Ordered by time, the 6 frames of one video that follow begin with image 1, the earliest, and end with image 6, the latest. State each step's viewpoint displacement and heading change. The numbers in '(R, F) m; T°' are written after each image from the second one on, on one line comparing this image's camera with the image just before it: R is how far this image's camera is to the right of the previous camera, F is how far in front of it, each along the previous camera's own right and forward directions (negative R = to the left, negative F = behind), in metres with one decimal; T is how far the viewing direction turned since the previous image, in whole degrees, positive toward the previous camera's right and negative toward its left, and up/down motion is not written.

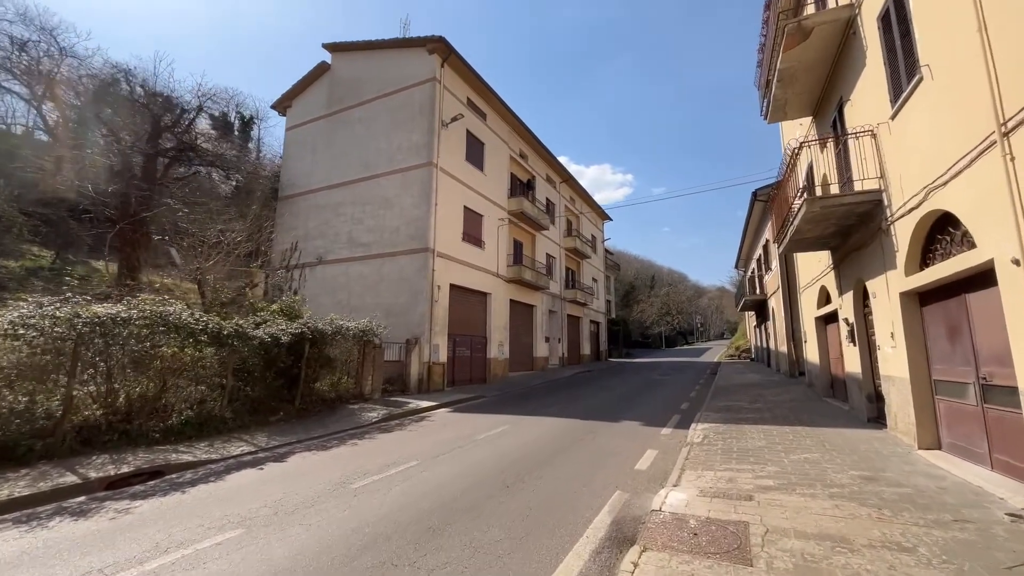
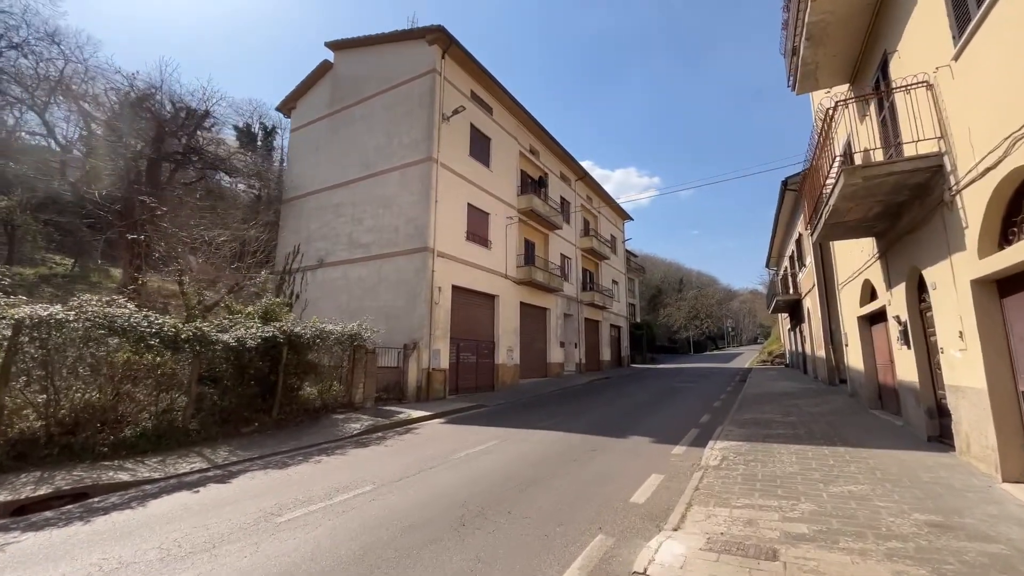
(+0.7, +1.1) m; -3°
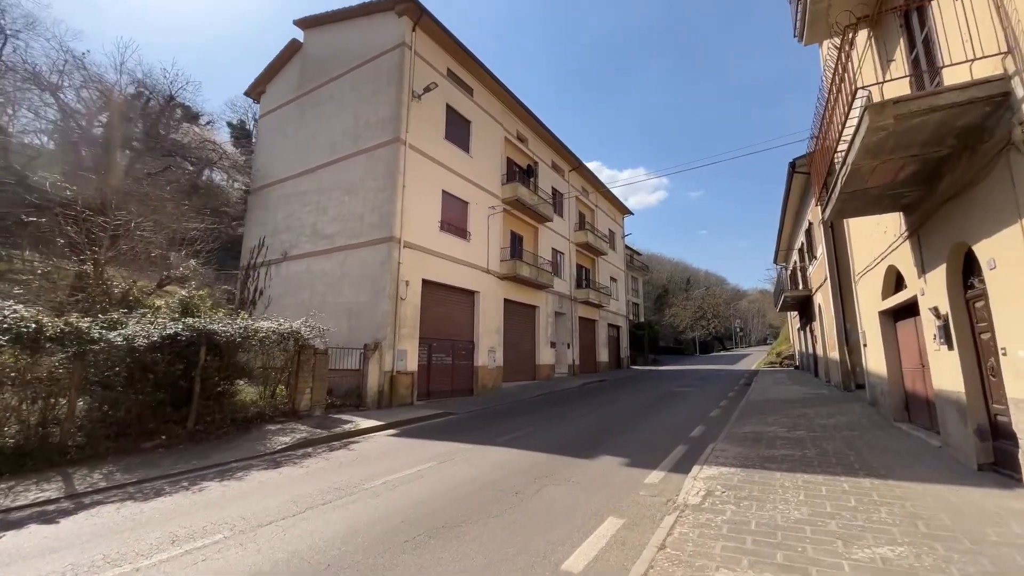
(+1.0, +1.5) m; -1°
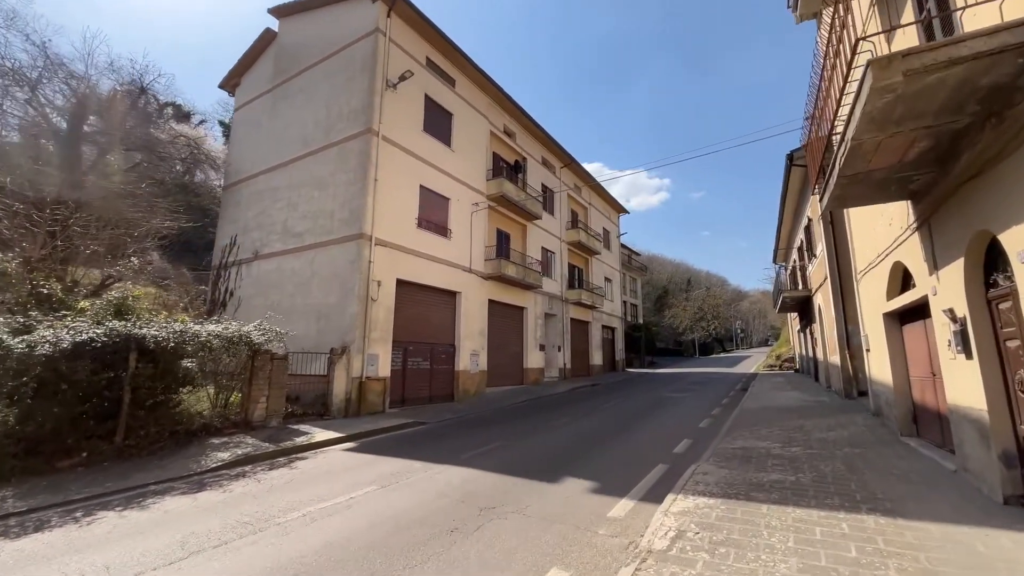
(+0.7, +0.8) m; 0°
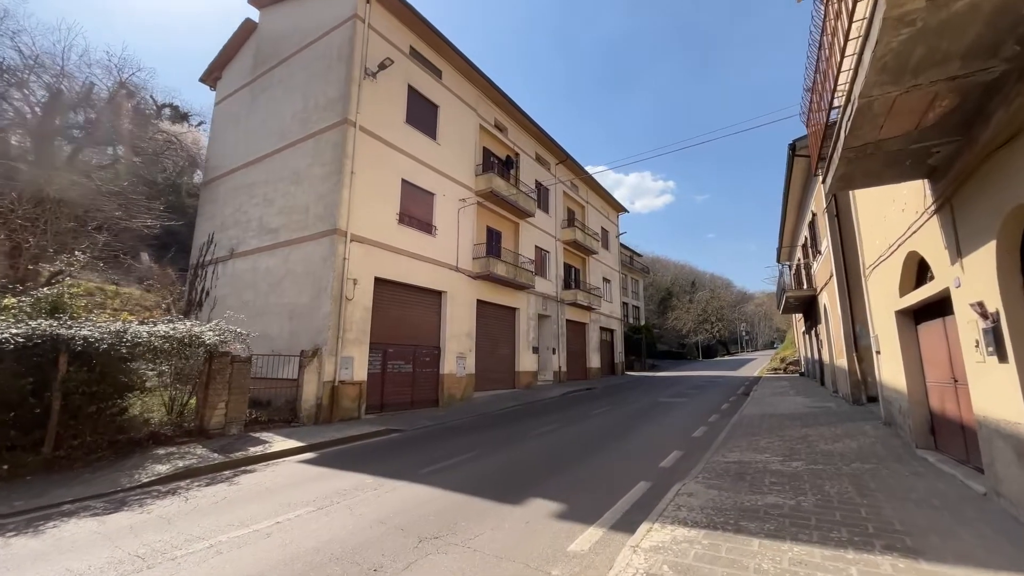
(+0.6, +0.8) m; -1°
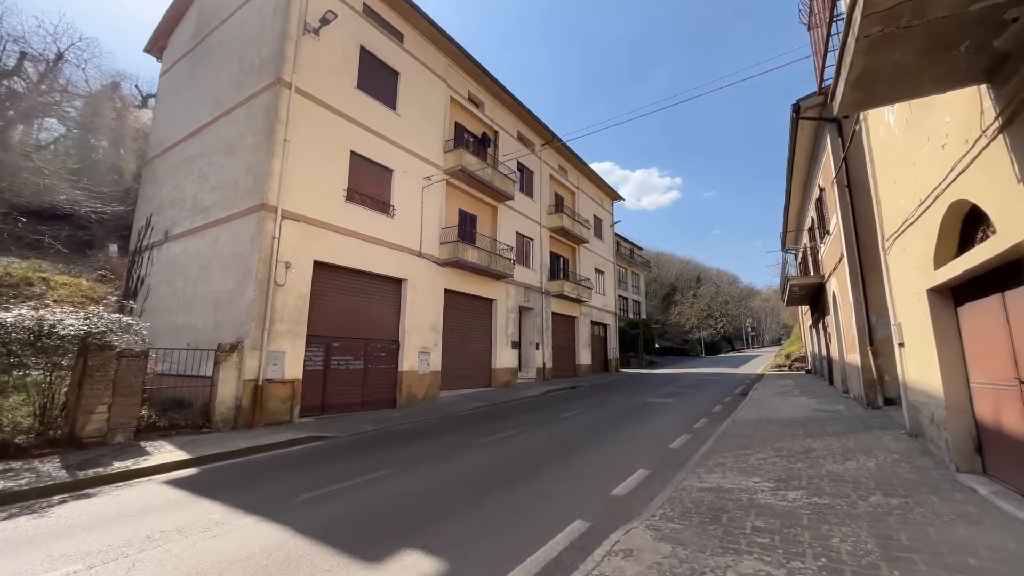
(+1.2, +1.7) m; -1°
